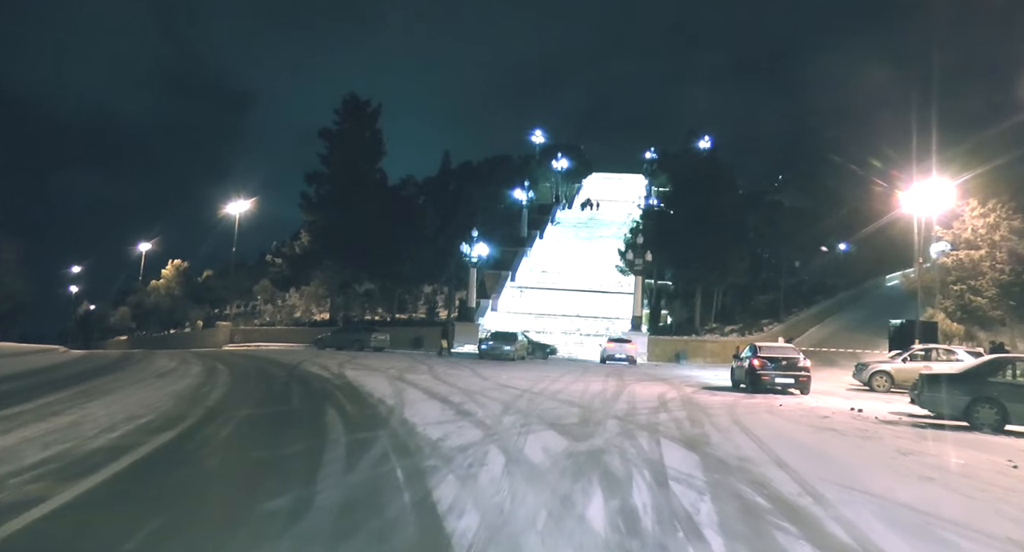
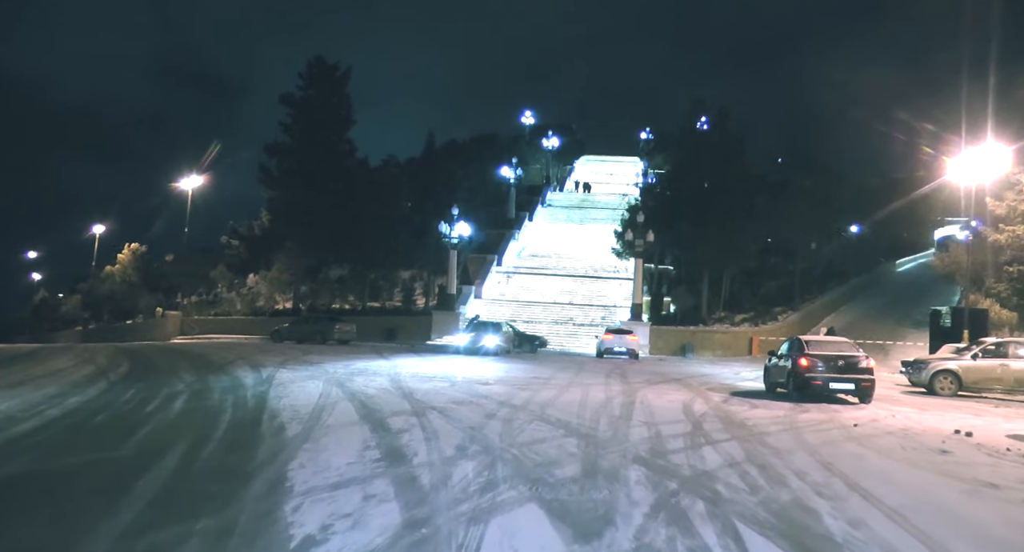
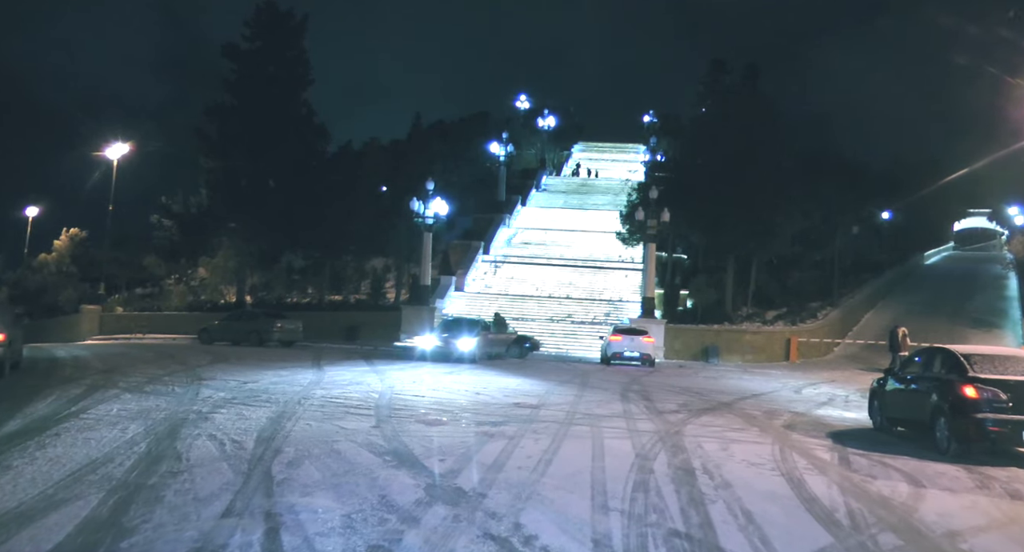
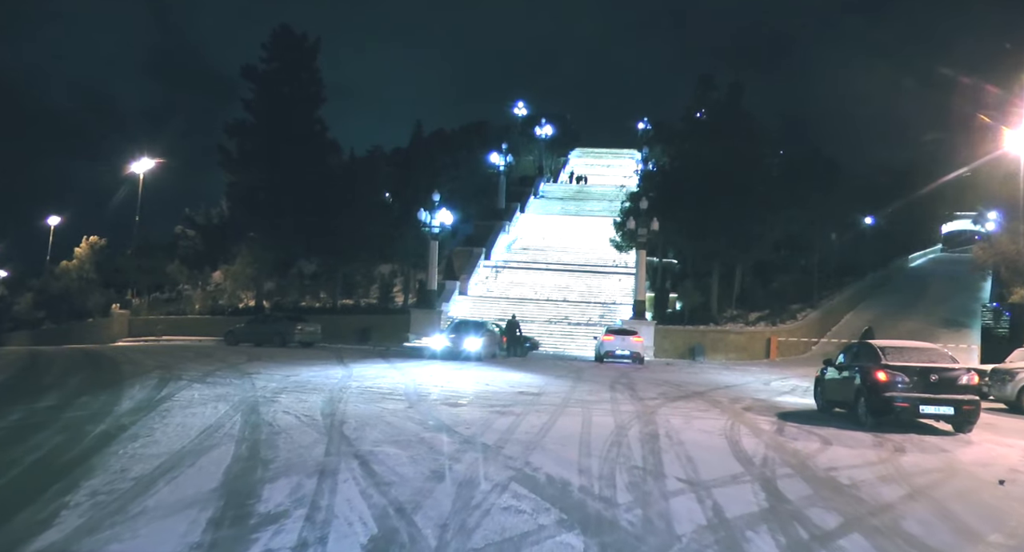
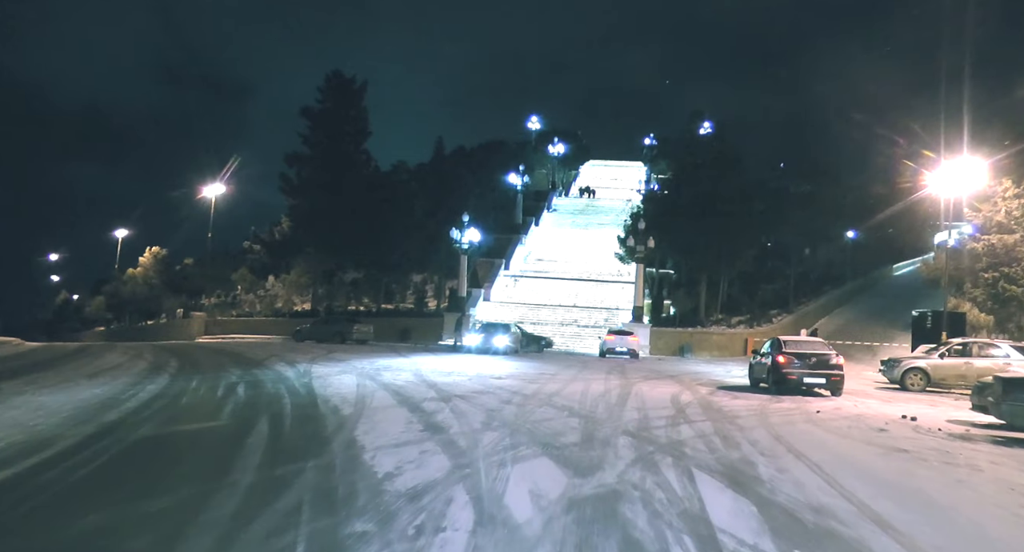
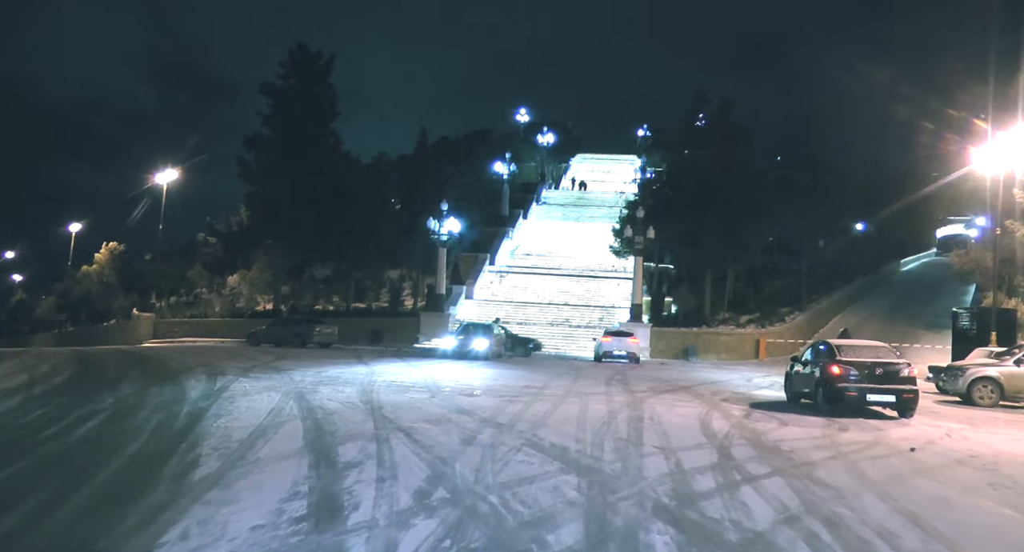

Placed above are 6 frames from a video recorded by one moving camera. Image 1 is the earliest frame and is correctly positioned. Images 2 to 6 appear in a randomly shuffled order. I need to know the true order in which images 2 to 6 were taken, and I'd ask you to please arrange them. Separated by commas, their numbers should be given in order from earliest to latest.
5, 2, 6, 4, 3
